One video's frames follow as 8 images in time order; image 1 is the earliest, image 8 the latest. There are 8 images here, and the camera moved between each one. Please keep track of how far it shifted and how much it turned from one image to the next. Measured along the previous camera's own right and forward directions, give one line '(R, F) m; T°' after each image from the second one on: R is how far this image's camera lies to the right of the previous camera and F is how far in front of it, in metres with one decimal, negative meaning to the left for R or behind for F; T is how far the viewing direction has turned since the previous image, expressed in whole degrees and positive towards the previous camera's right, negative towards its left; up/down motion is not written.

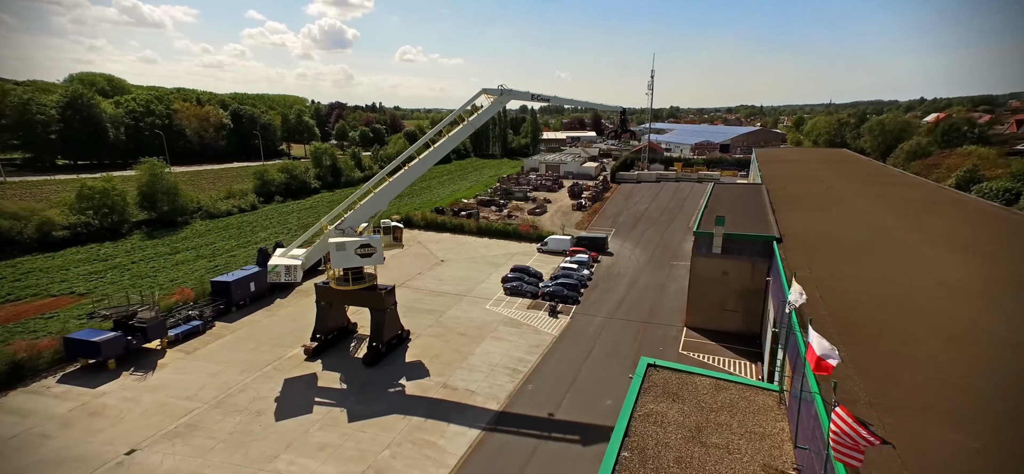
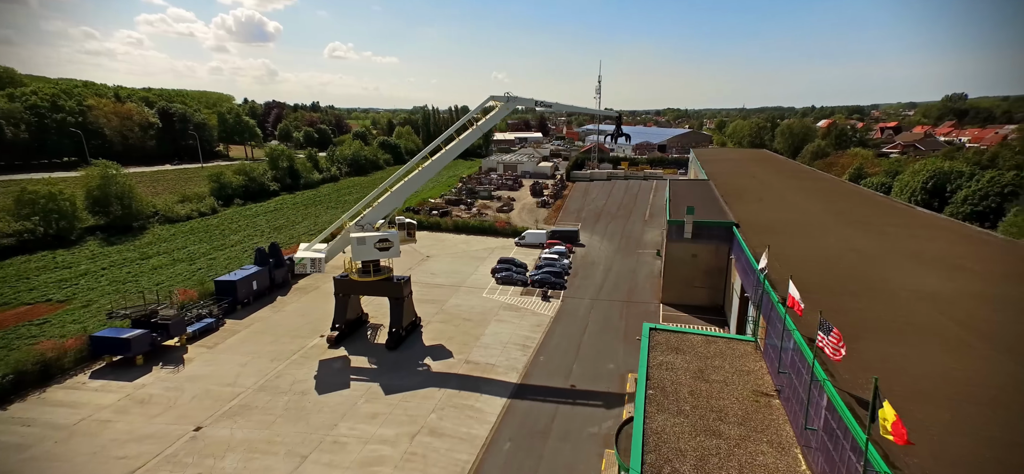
(-2.2, -1.9) m; +7°
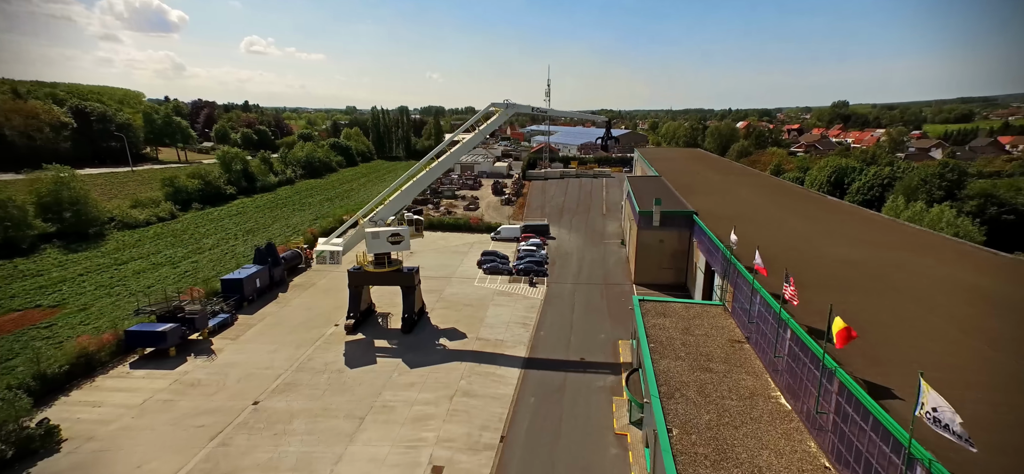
(-2.3, -2.3) m; +7°
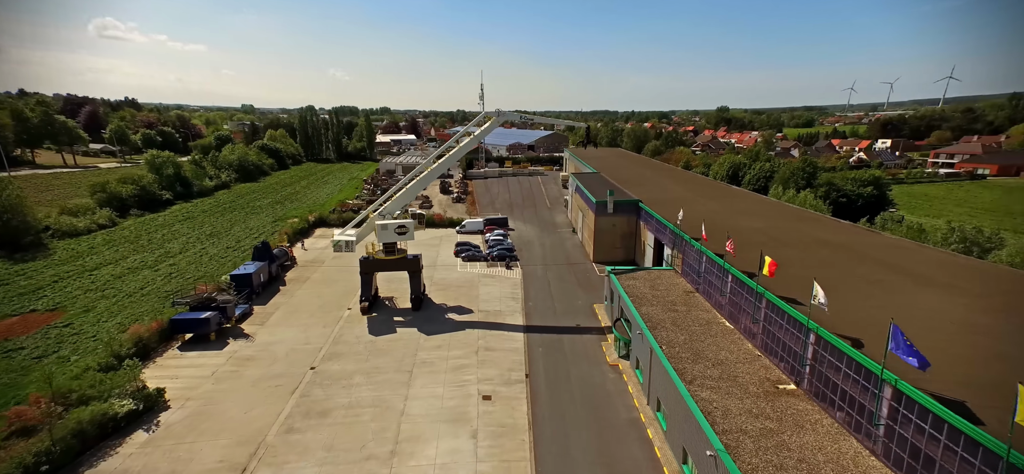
(-3.3, -3.6) m; +9°
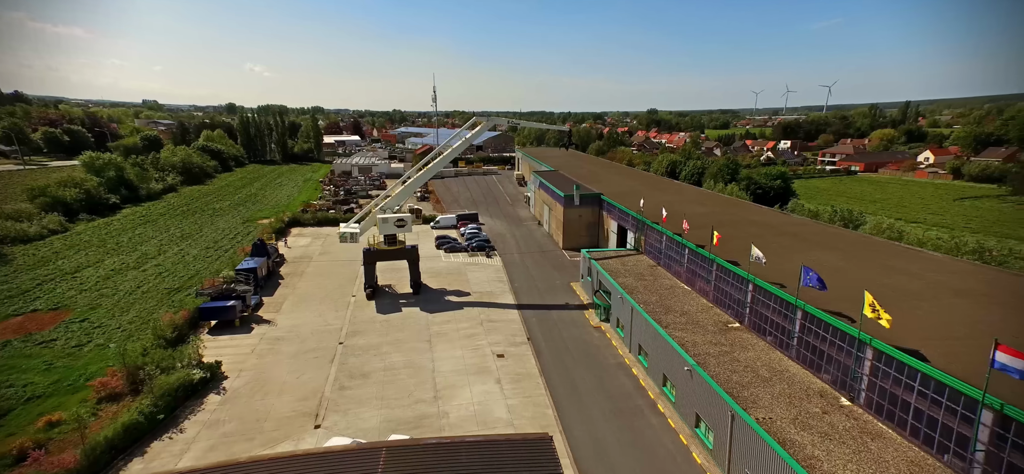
(-2.5, -3.1) m; +7°
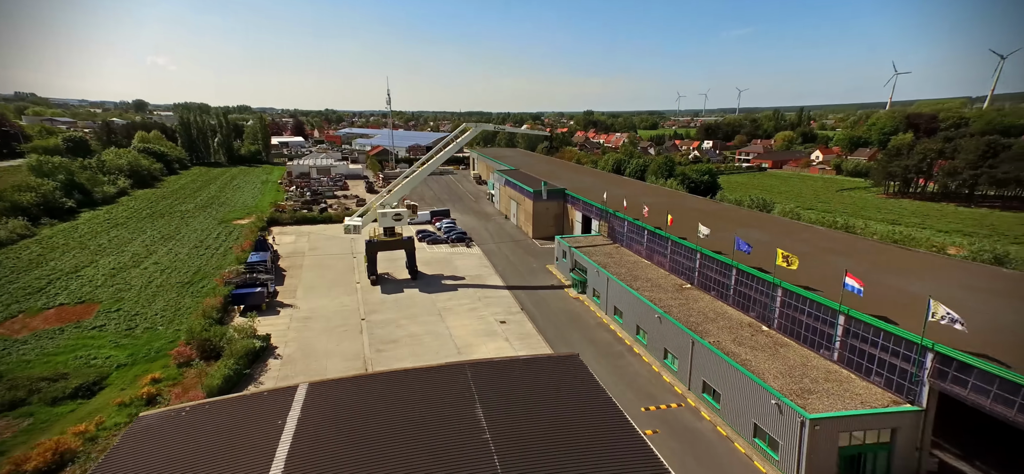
(-2.6, -4.1) m; +7°
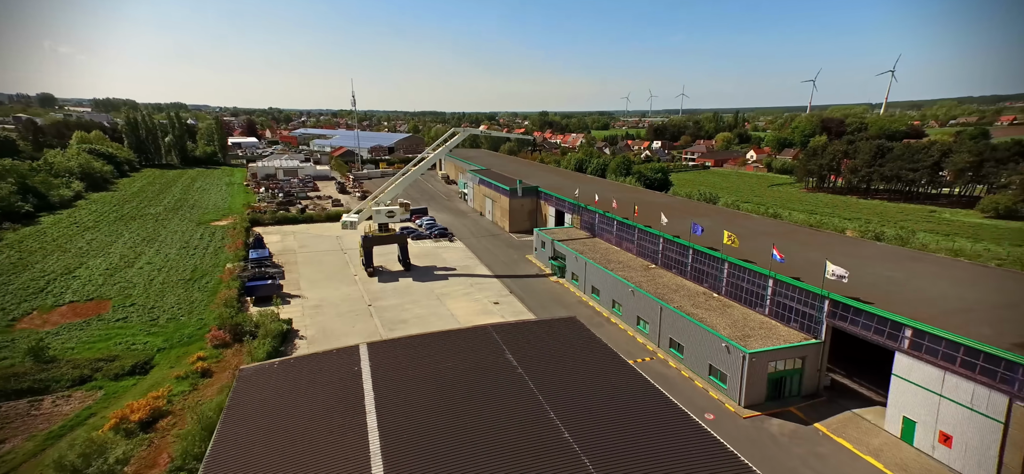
(-1.9, -3.2) m; +5°
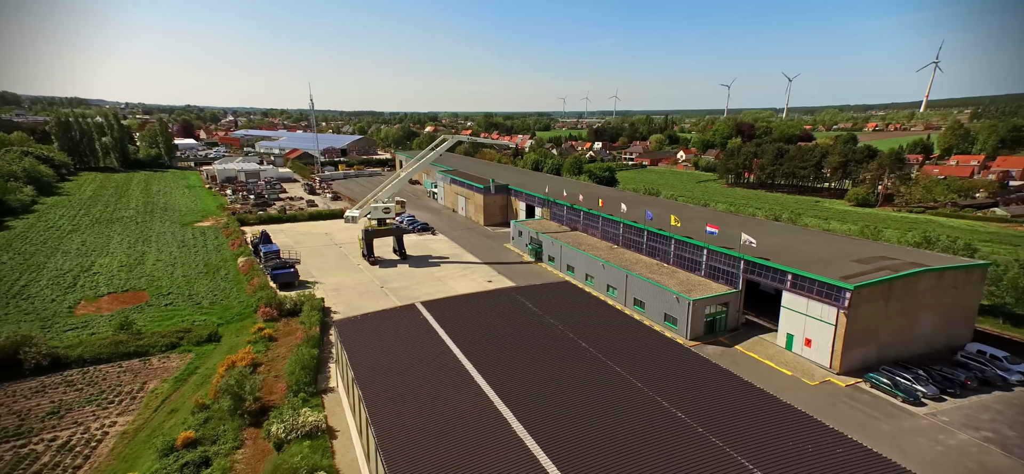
(-3.0, -5.4) m; +7°
